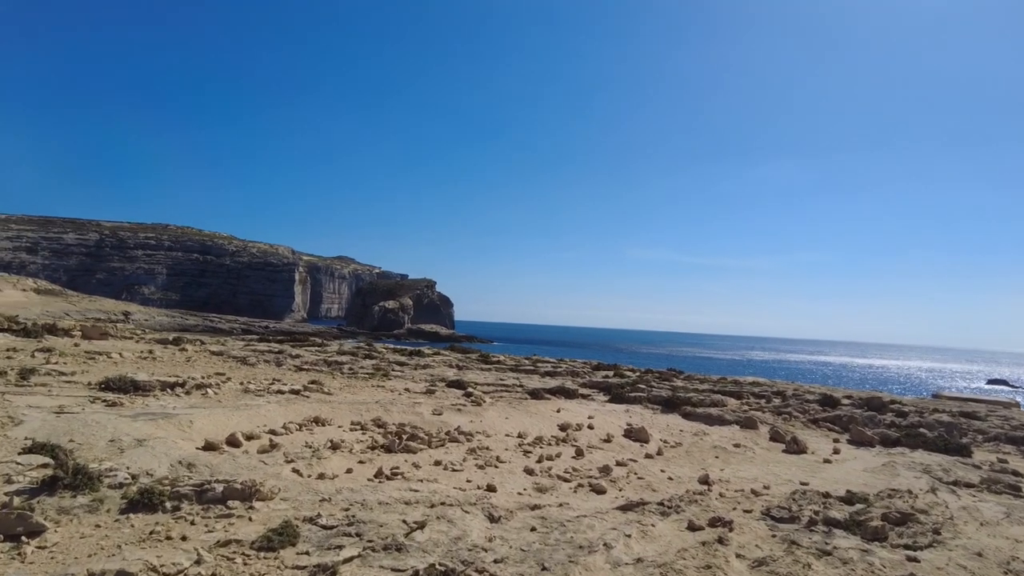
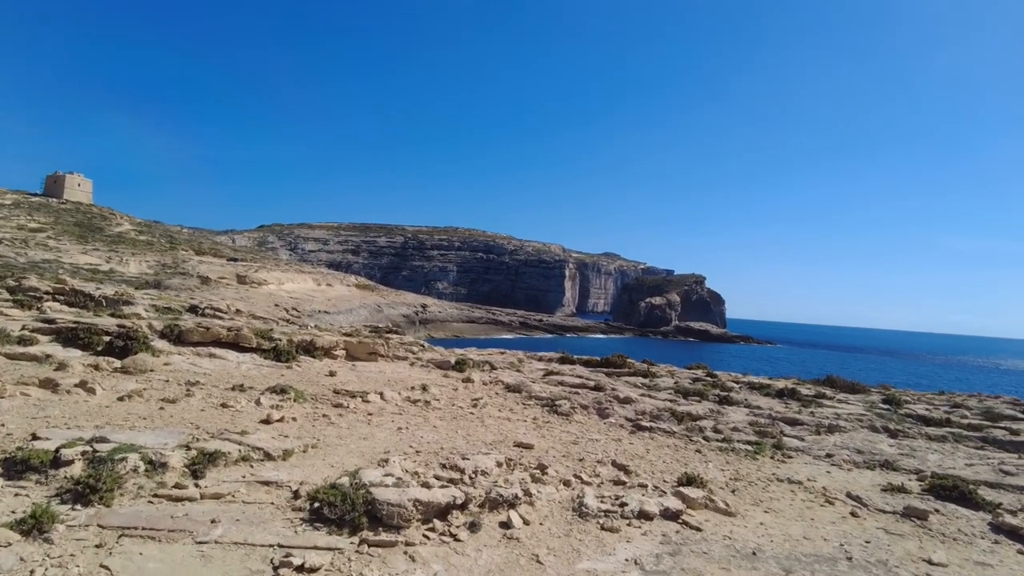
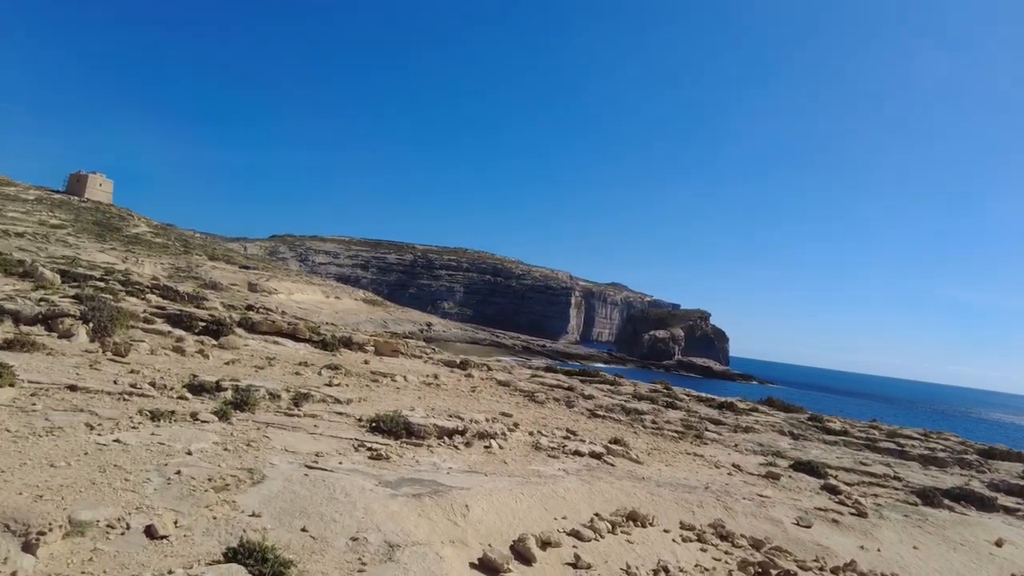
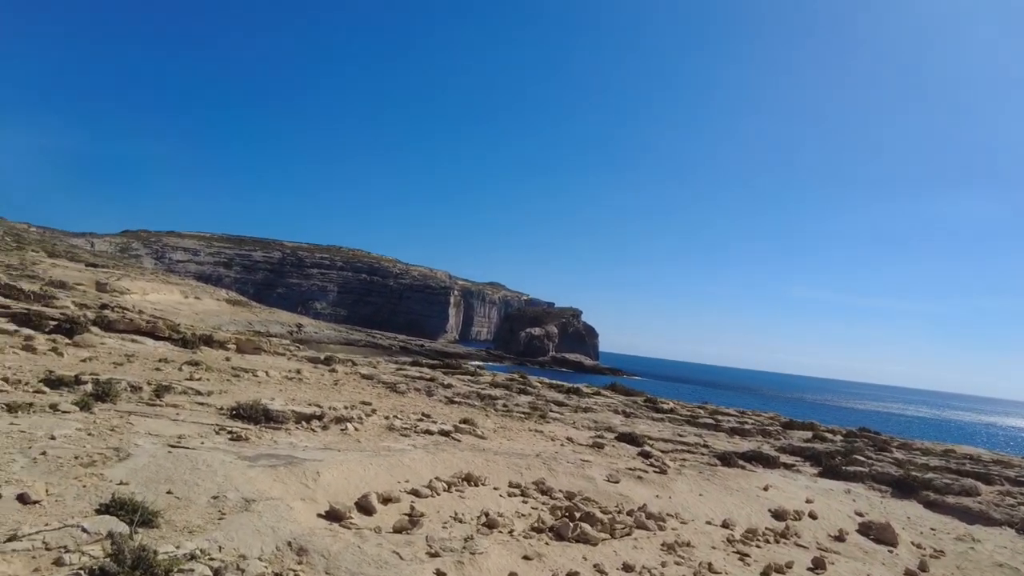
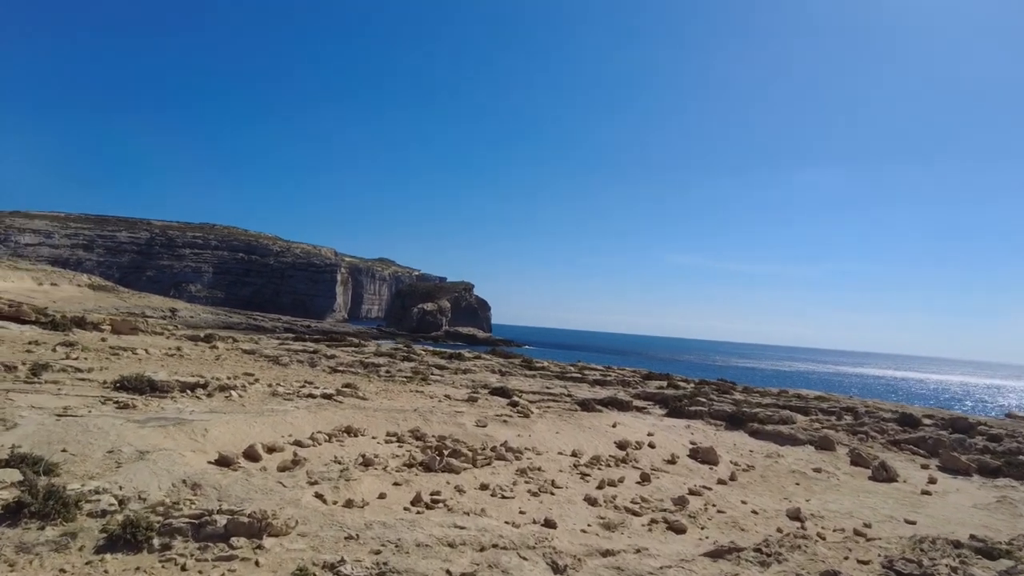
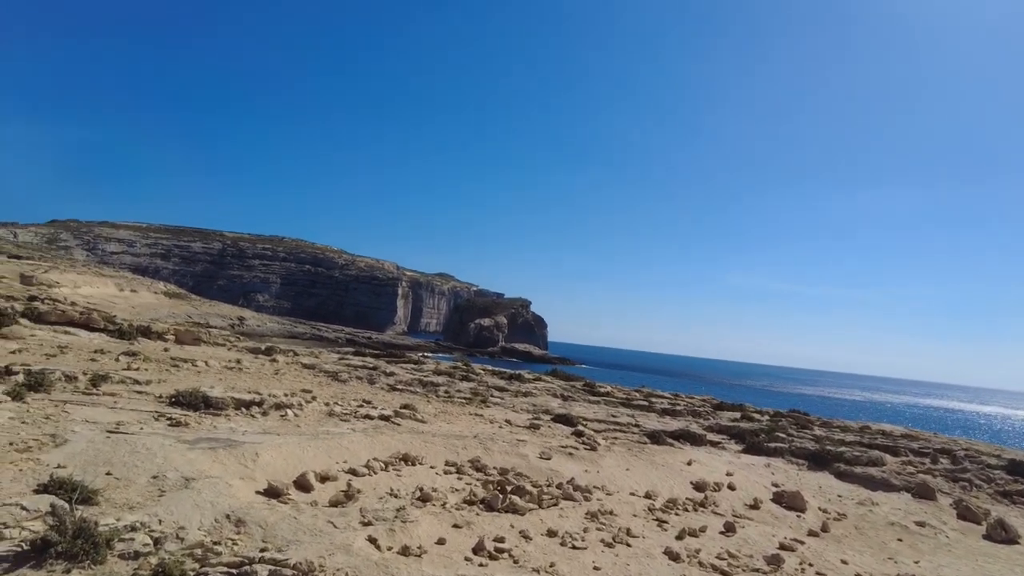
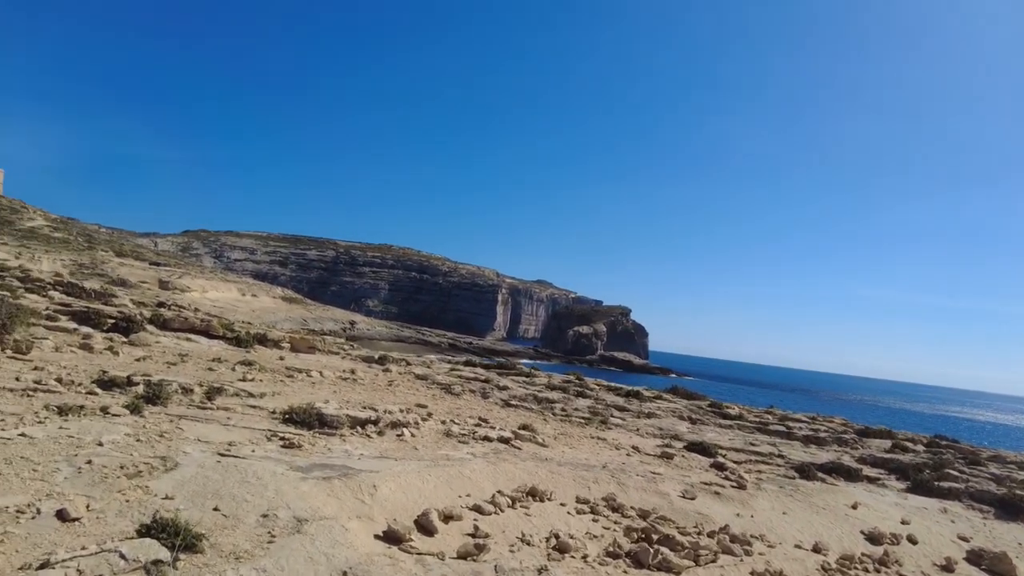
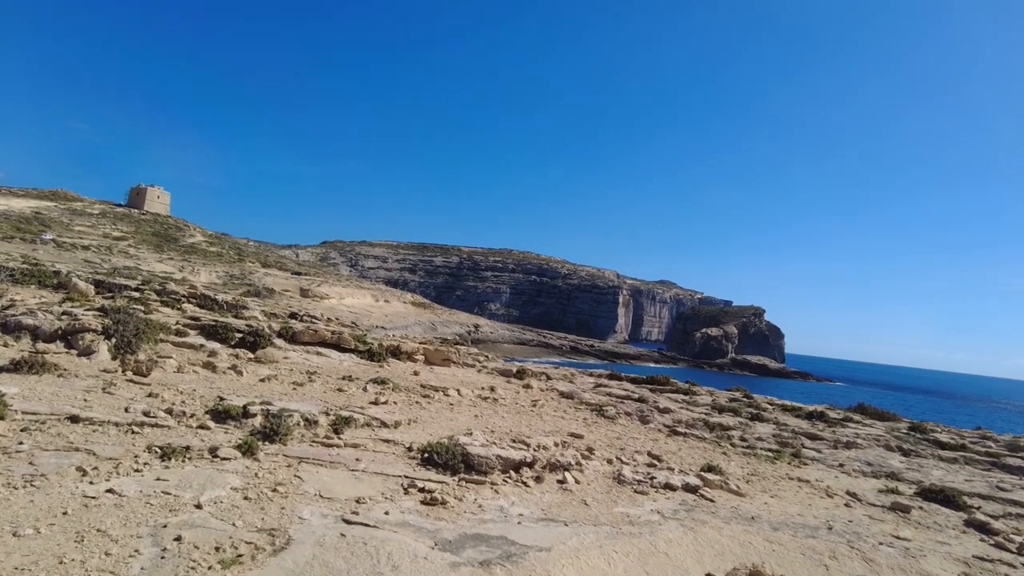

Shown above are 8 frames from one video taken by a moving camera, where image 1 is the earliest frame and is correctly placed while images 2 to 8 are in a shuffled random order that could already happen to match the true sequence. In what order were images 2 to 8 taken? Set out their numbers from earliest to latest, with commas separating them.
5, 6, 4, 7, 3, 8, 2
